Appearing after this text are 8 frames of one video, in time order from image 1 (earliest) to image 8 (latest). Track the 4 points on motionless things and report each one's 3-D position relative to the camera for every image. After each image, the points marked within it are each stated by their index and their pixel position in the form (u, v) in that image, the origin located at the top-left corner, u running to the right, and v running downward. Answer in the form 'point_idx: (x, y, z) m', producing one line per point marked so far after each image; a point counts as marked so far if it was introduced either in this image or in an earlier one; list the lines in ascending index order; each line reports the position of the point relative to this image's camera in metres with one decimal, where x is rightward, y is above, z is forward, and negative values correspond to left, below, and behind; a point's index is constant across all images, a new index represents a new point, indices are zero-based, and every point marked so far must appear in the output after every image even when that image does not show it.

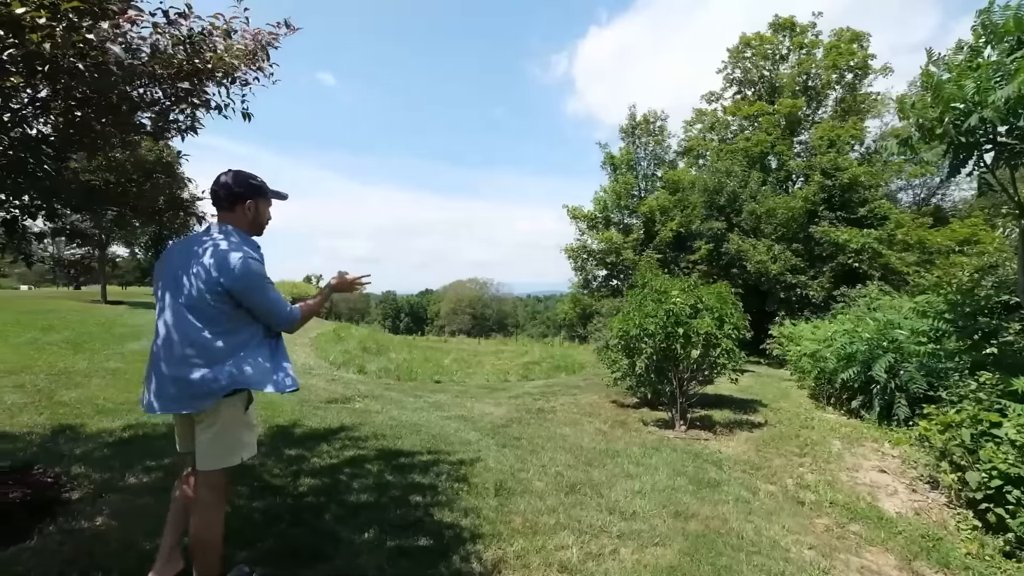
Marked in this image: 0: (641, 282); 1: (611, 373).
0: (+2.1, 0.0, +9.5) m
1: (+1.6, -1.3, +8.8) m
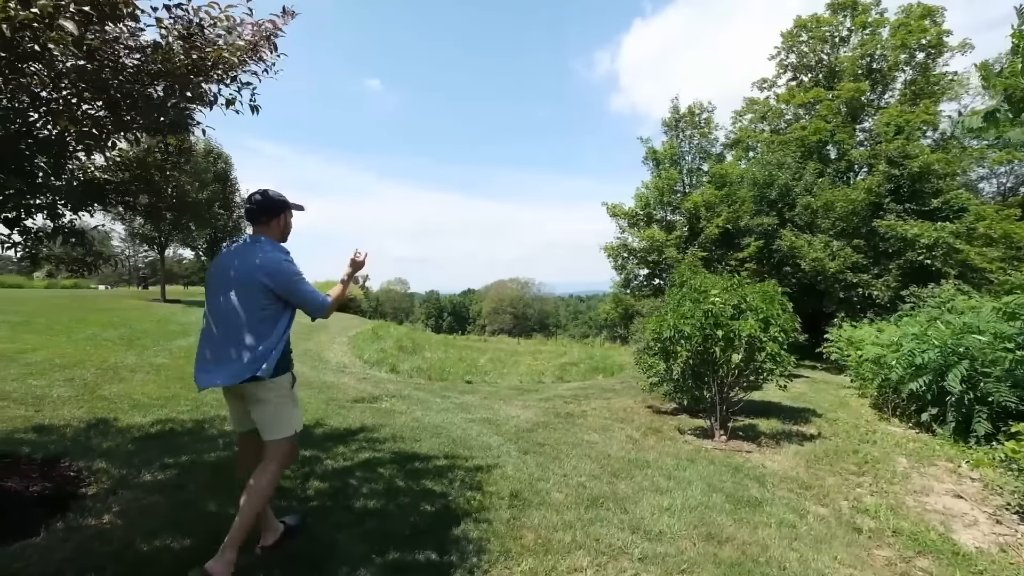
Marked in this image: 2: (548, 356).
0: (+2.6, +0.1, +8.9) m
1: (+2.0, -1.3, +8.3) m
2: (+1.1, -2.3, +19.7) m
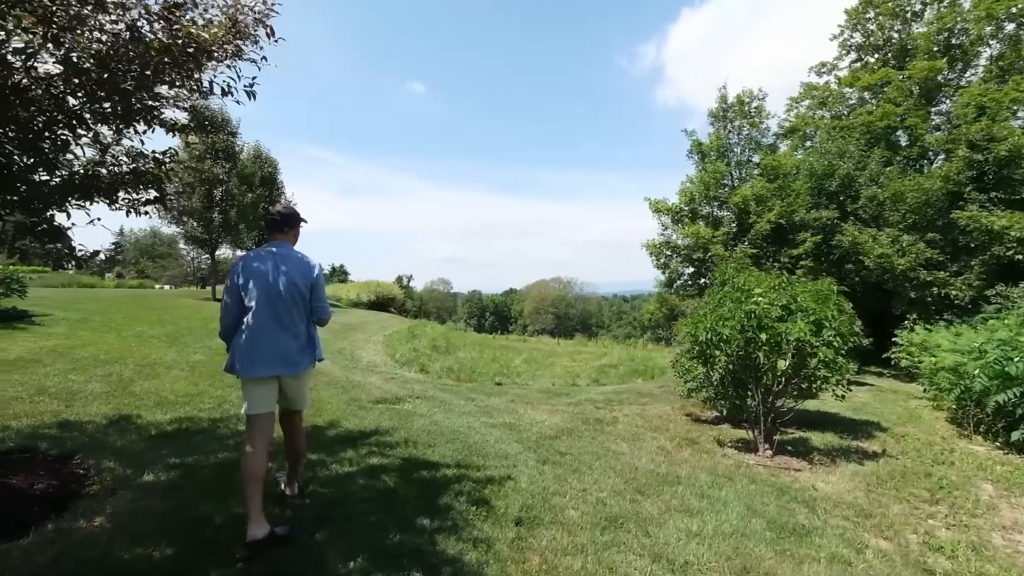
0: (+3.0, +0.1, +8.2) m
1: (+2.4, -1.2, +7.6) m
2: (+2.4, -2.3, +19.1) m
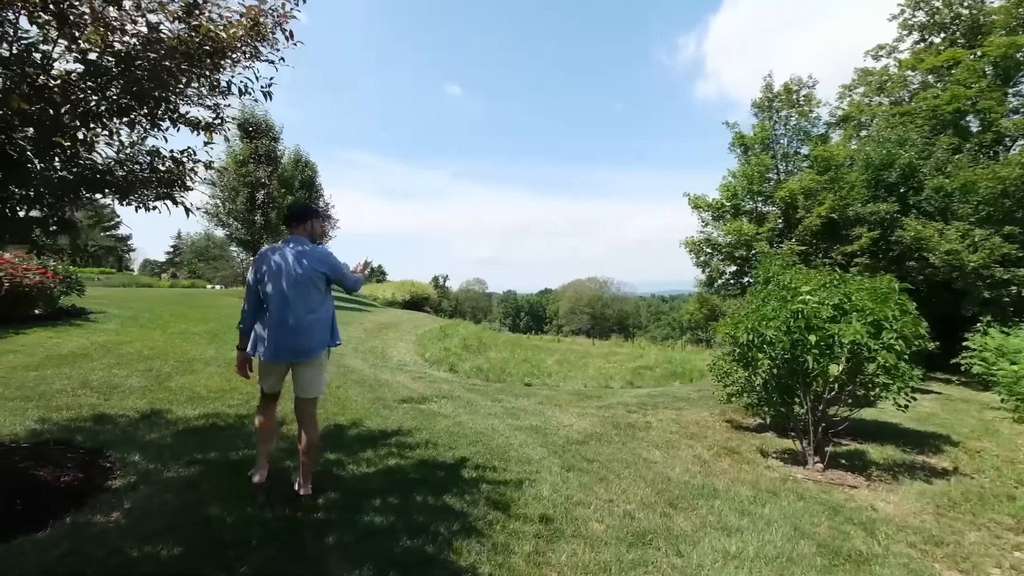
0: (+3.4, +0.1, +7.7) m
1: (+2.8, -1.2, +7.1) m
2: (+3.6, -2.3, +18.5) m
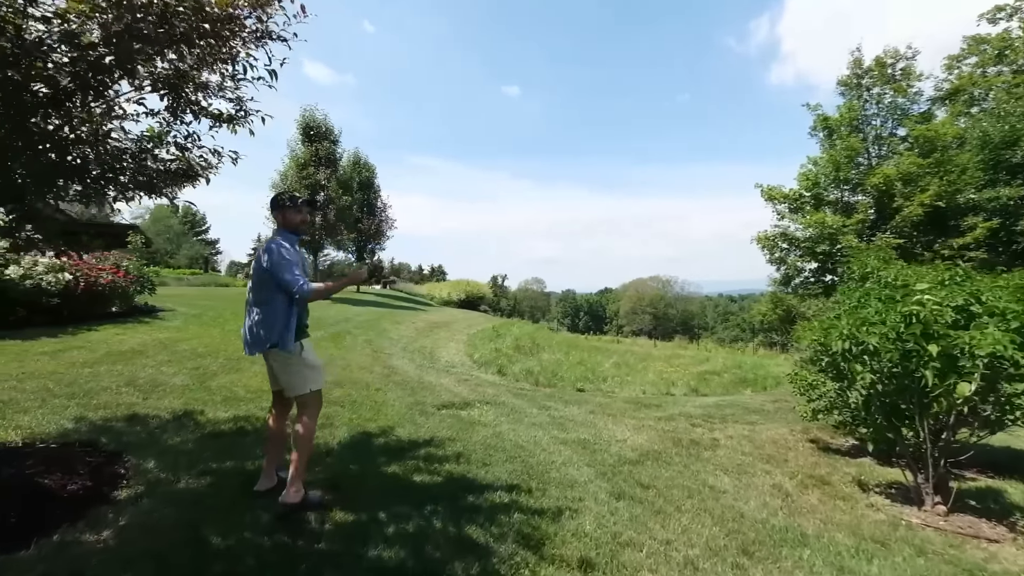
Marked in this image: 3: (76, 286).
0: (+4.0, +0.2, +6.6) m
1: (+3.3, -1.2, +6.1) m
2: (+5.3, -2.3, +17.4) m
3: (-7.2, 0.0, +9.5) m
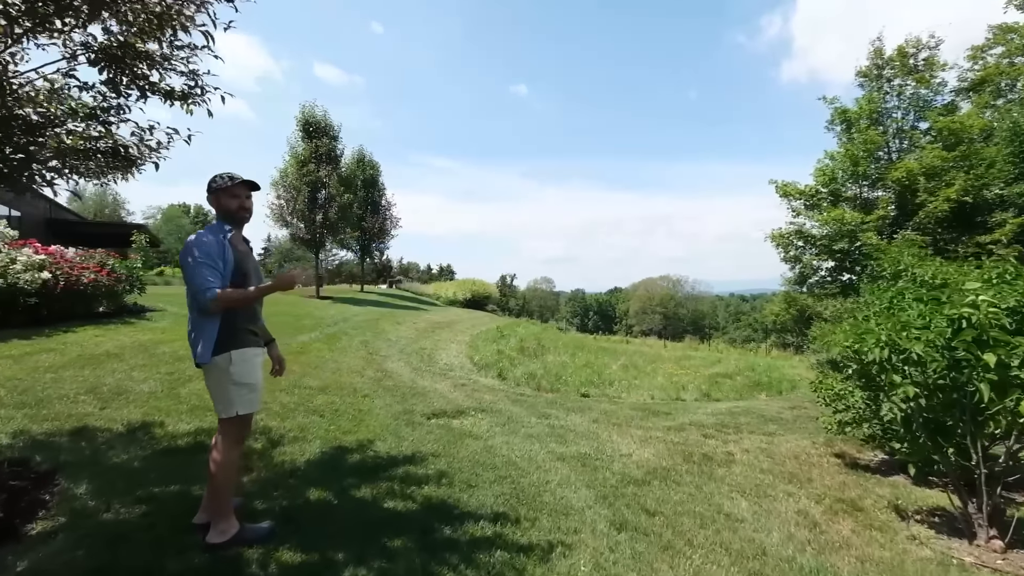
0: (+3.9, +0.2, +6.0) m
1: (+3.2, -1.2, +5.5) m
2: (+5.4, -2.2, +16.7) m
3: (-7.2, 0.0, +9.1) m
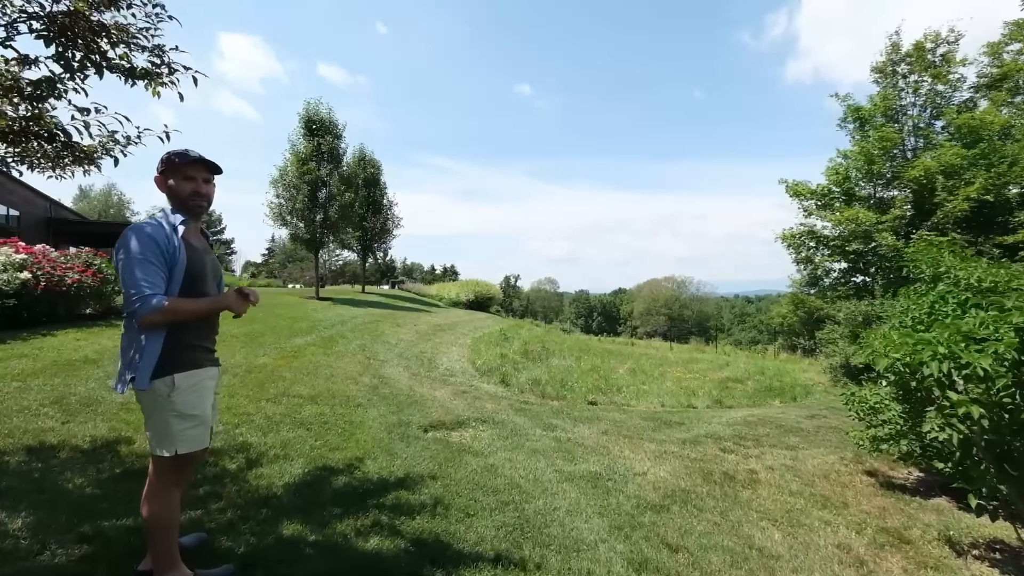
0: (+4.0, +0.1, +5.5) m
1: (+3.2, -1.2, +5.0) m
2: (+5.5, -2.3, +16.2) m
3: (-7.2, 0.0, +8.7) m
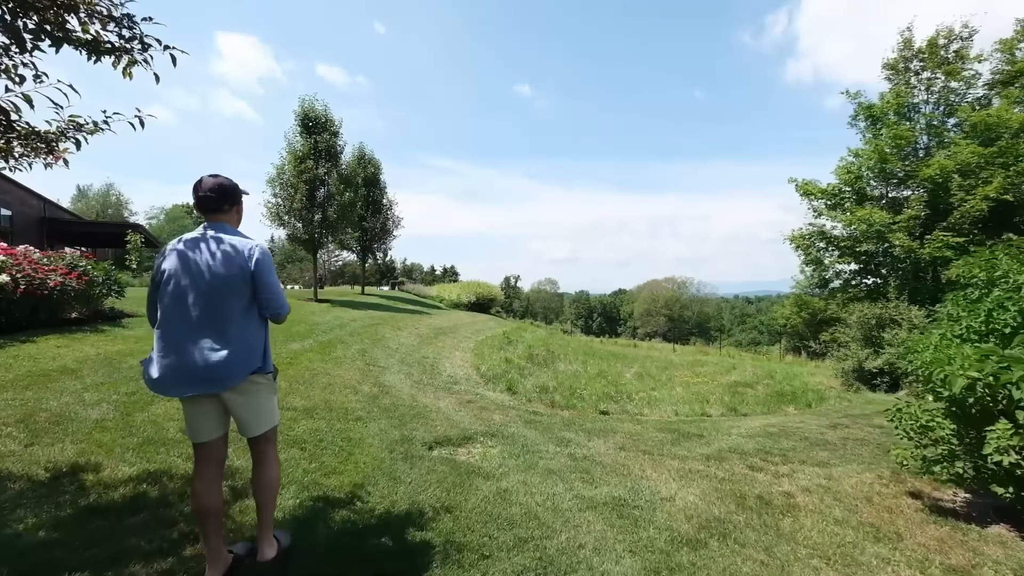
0: (+4.1, +0.1, +5.0) m
1: (+3.4, -1.2, +4.5) m
2: (+5.6, -2.3, +15.8) m
3: (-7.1, 0.0, +8.2) m
